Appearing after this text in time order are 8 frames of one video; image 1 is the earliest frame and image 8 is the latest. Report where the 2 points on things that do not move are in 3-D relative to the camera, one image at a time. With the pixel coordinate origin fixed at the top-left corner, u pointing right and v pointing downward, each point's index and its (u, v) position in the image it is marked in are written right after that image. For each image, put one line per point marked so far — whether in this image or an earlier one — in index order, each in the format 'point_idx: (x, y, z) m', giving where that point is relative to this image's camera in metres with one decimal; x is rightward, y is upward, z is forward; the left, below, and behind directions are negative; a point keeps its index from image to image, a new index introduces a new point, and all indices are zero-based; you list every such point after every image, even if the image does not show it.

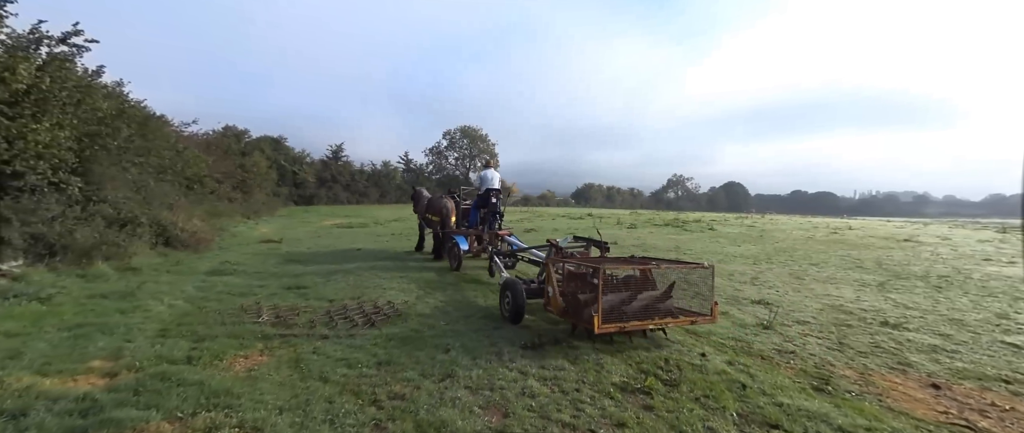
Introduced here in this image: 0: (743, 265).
0: (+4.6, -1.0, +10.3) m
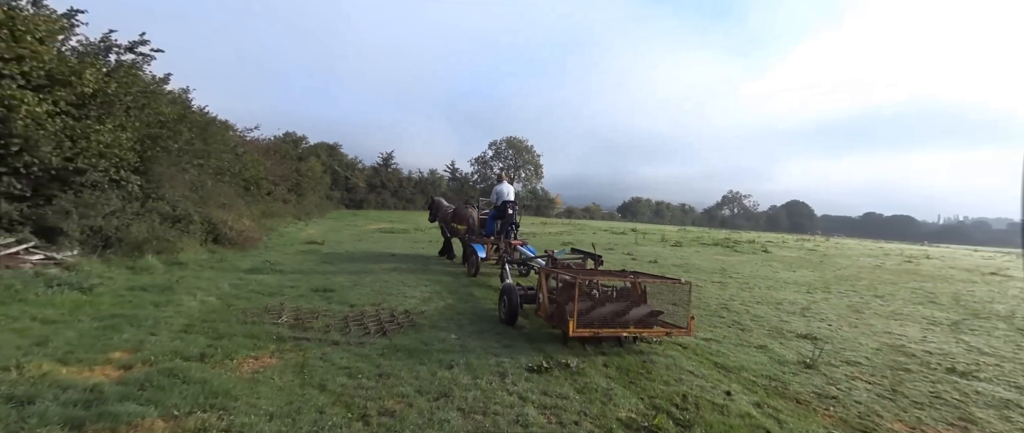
0: (+5.2, -1.4, +9.4) m
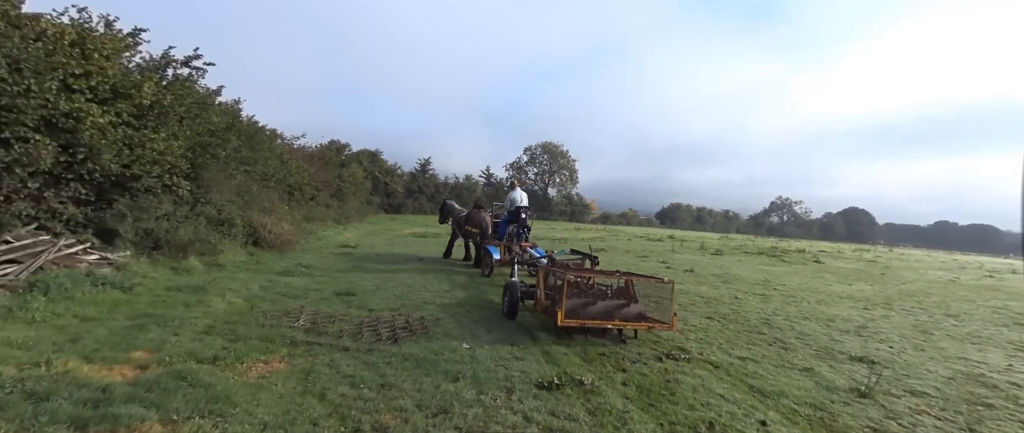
0: (+5.6, -1.5, +8.4) m
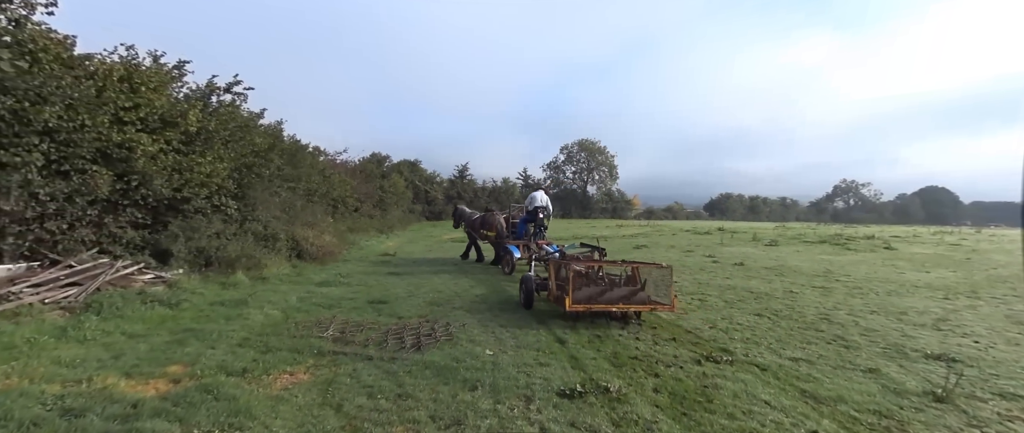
0: (+6.1, -1.2, +7.4) m
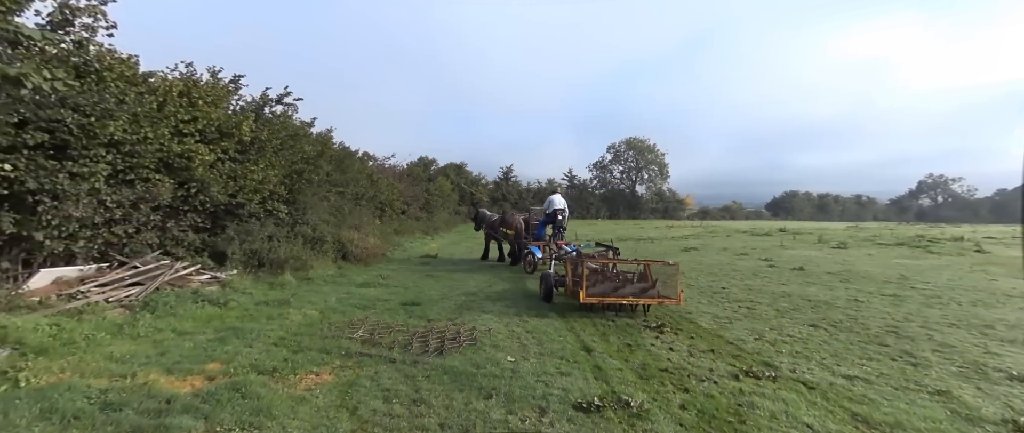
0: (+6.5, -1.2, +6.3) m
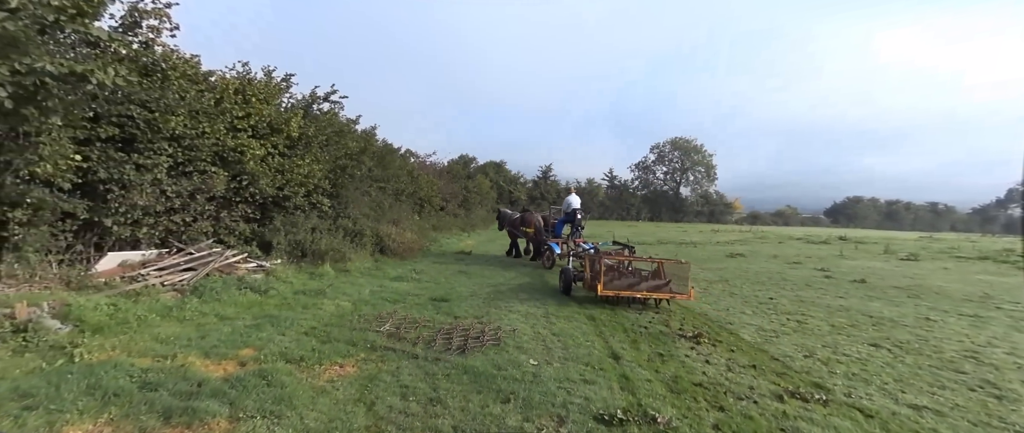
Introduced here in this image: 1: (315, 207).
0: (+6.8, -1.3, +5.4) m
1: (-5.2, +0.3, +13.4) m
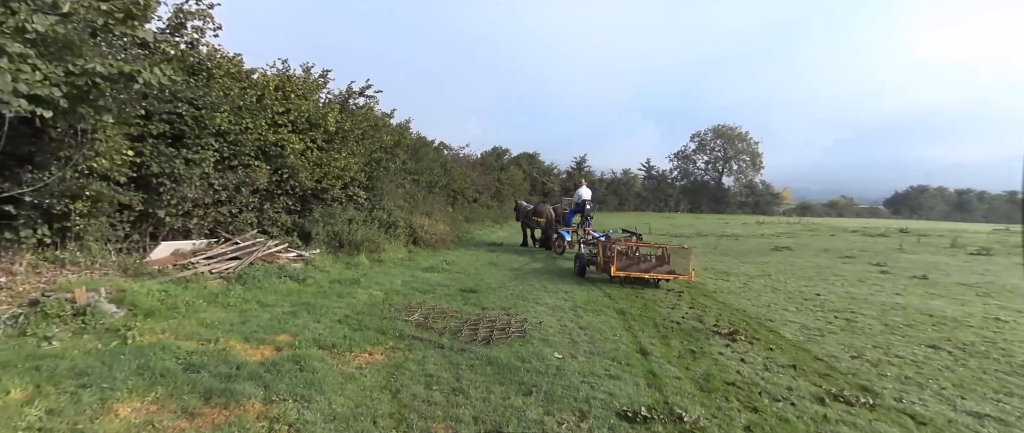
0: (+7.1, -1.3, +4.7) m
1: (-4.3, +0.5, +13.7) m
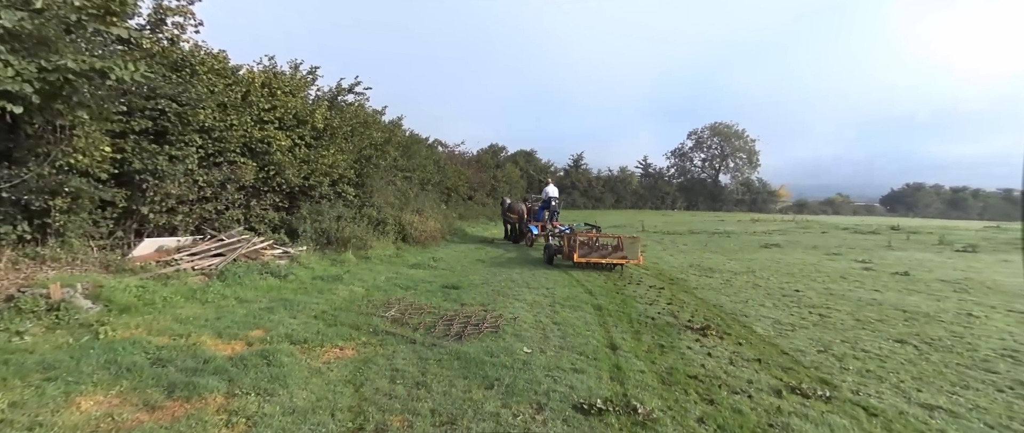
0: (+6.7, -1.2, +4.6) m
1: (-4.6, +0.6, +13.7) m
